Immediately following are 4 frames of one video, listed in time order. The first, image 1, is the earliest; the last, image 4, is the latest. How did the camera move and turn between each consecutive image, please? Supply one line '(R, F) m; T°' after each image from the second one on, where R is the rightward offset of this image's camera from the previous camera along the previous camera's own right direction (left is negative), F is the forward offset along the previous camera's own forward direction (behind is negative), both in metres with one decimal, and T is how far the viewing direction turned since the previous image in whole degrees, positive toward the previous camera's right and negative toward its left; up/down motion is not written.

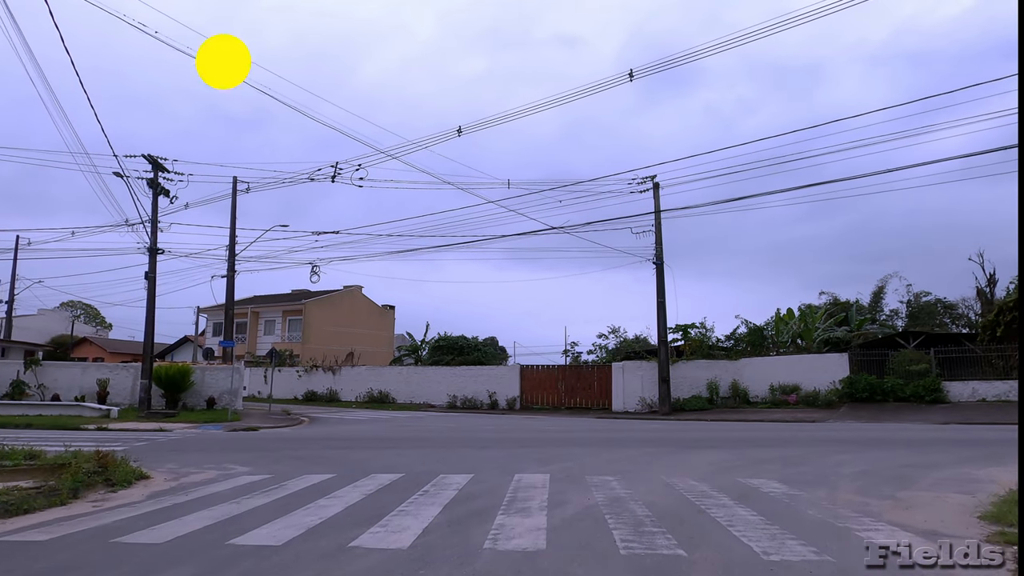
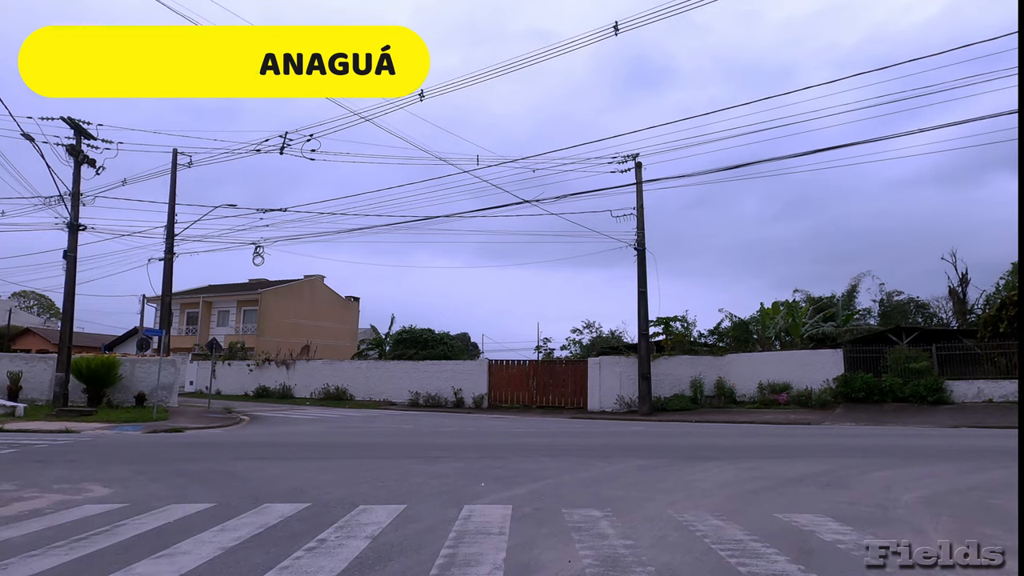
(+0.2, +2.8) m; +2°
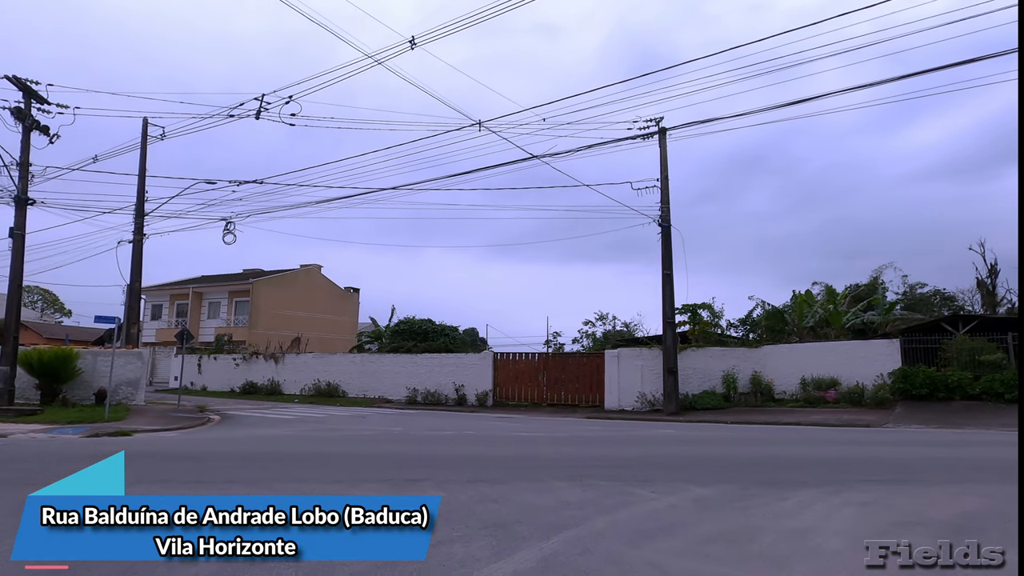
(+0.1, +3.4) m; -1°
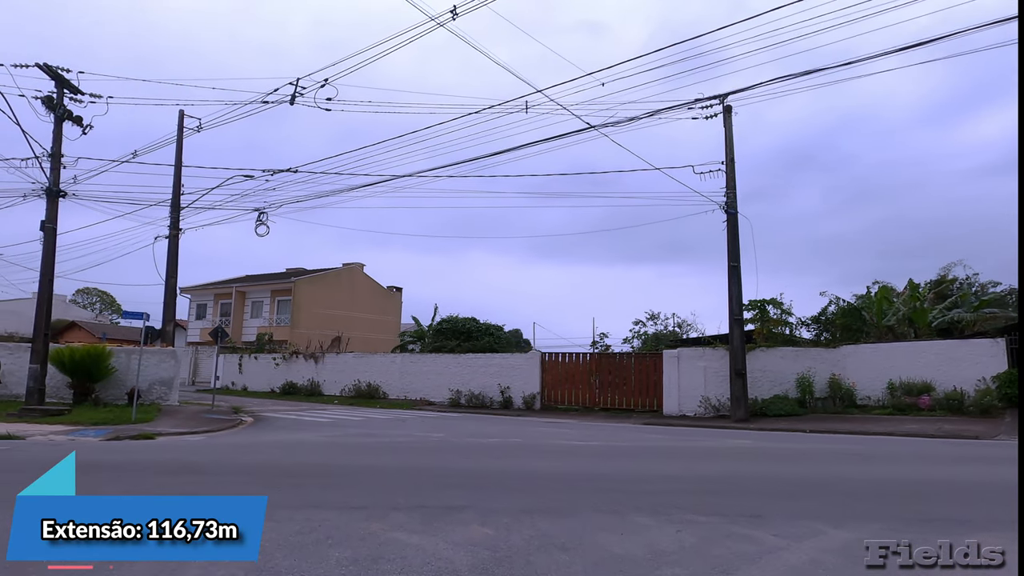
(-0.2, +1.9) m; -4°
